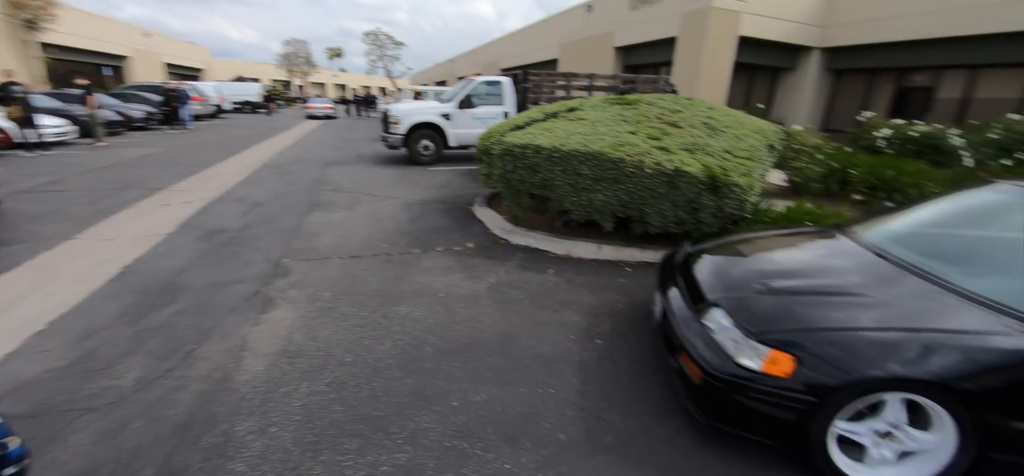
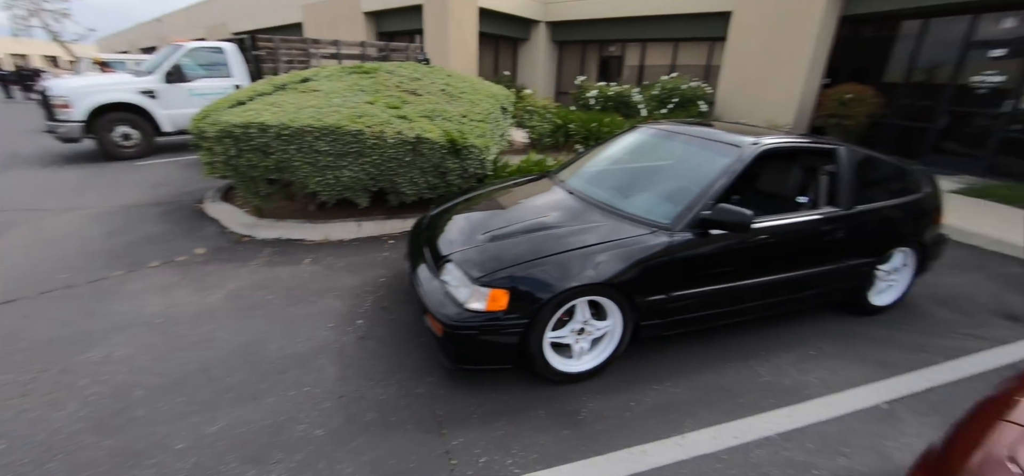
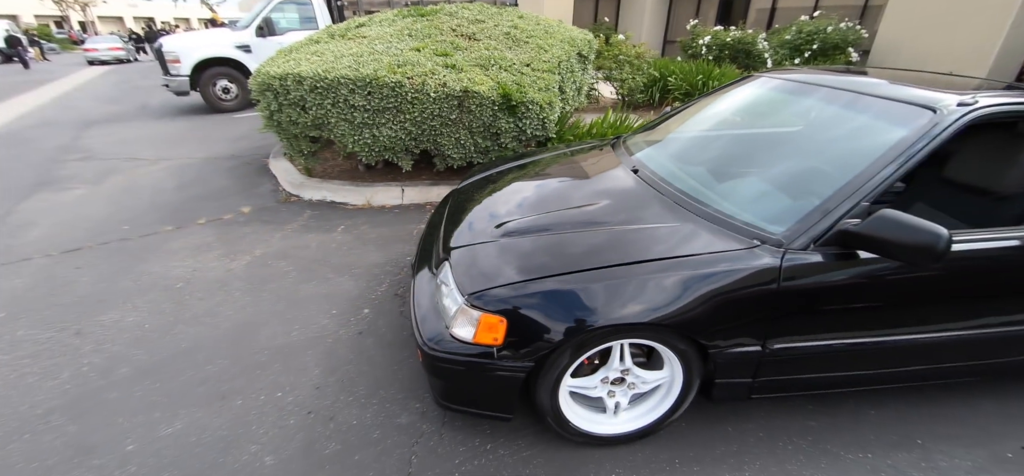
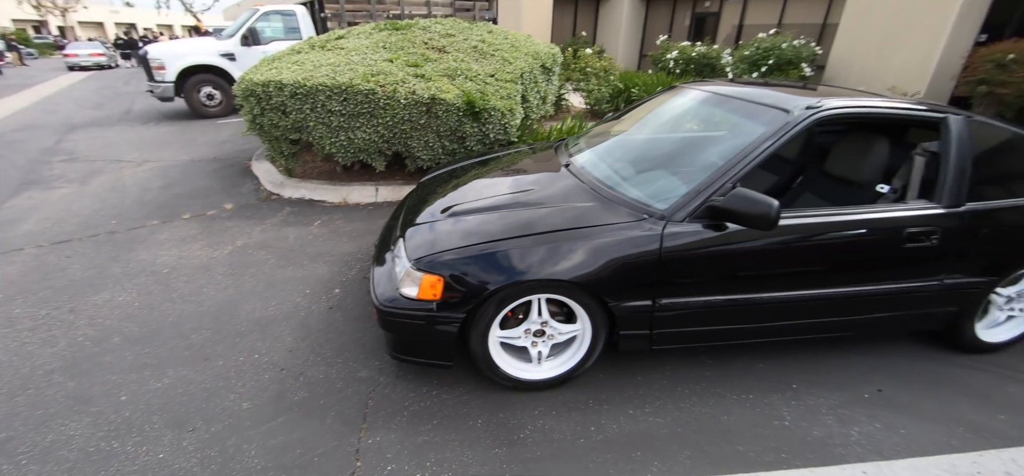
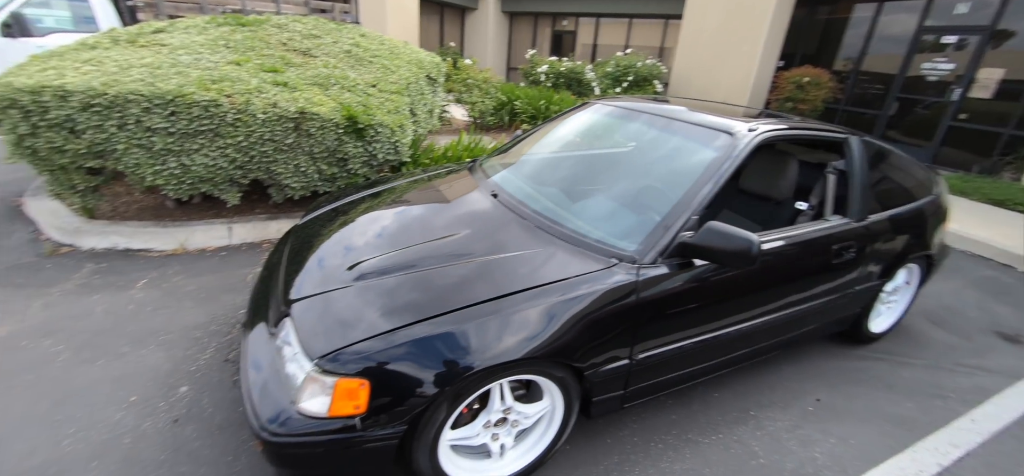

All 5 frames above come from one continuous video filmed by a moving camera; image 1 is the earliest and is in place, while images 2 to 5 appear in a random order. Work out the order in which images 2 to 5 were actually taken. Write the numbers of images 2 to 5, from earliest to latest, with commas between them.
2, 5, 3, 4
